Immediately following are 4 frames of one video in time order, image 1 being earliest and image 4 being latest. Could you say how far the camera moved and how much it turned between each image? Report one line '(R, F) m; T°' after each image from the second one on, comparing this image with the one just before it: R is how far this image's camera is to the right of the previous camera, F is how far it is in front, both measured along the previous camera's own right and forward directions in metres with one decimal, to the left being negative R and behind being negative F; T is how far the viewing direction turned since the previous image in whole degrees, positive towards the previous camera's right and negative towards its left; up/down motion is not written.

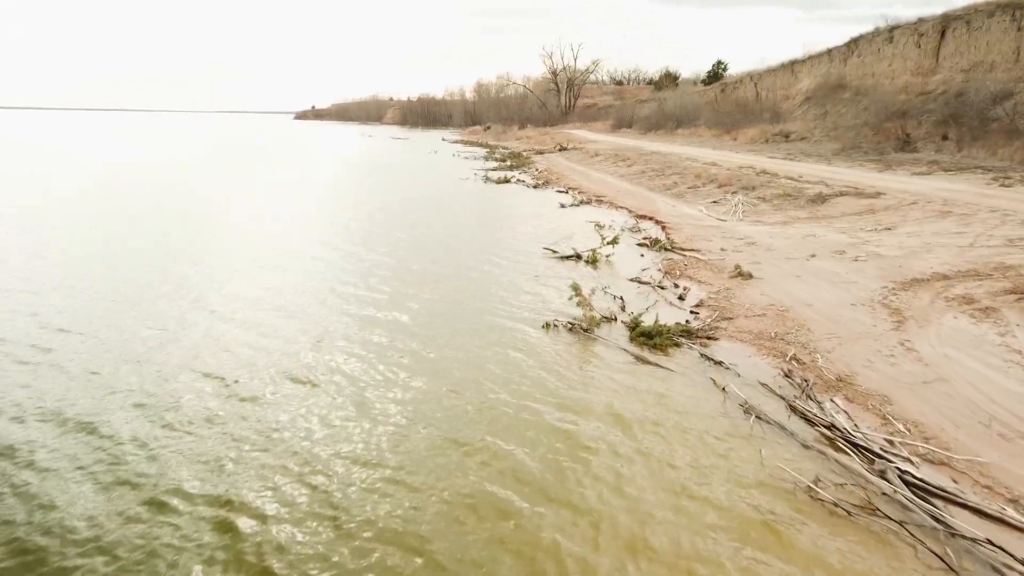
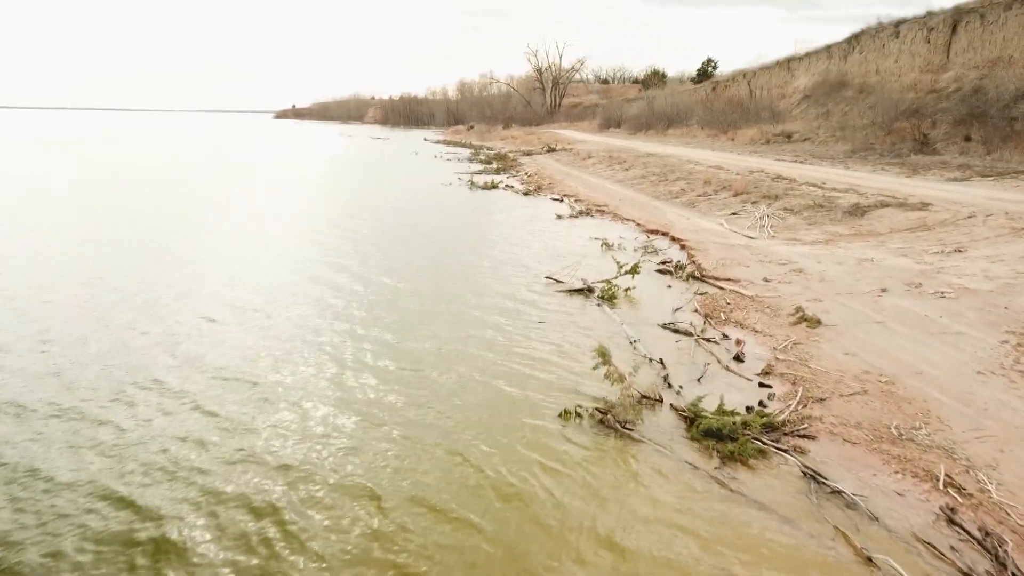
(-0.1, +2.0) m; +1°
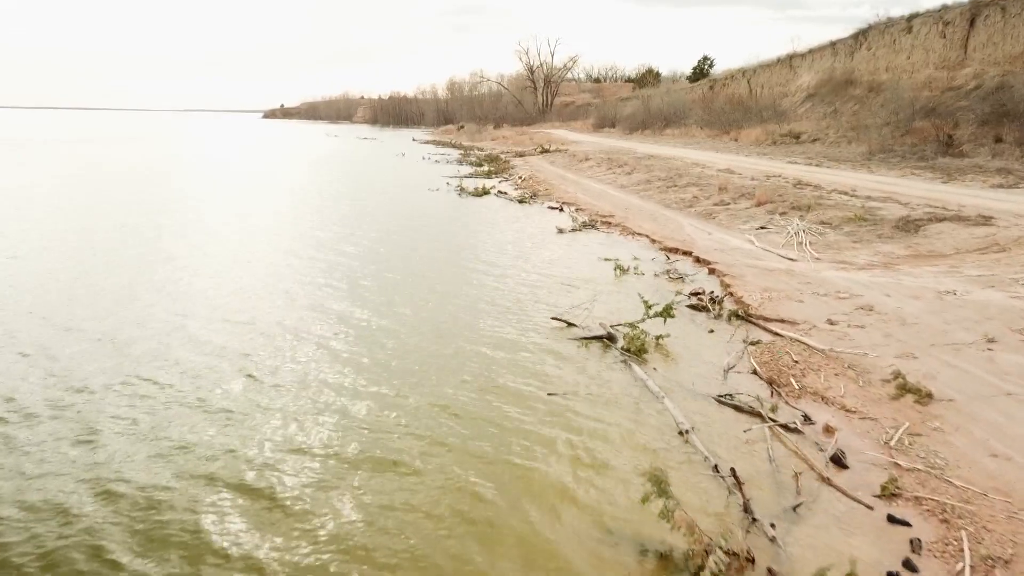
(-0.1, +1.8) m; +1°
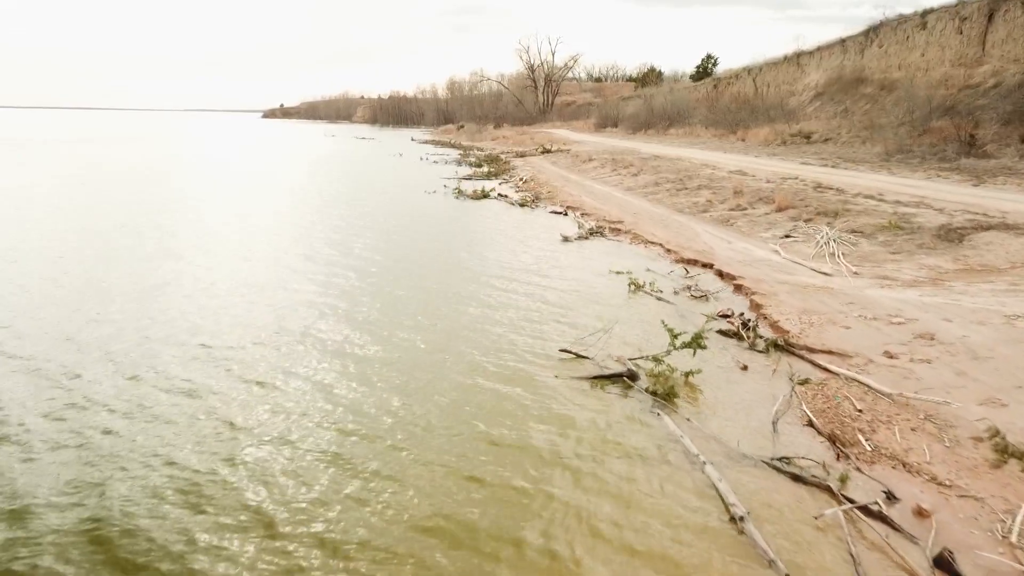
(0.0, +1.0) m; 0°
